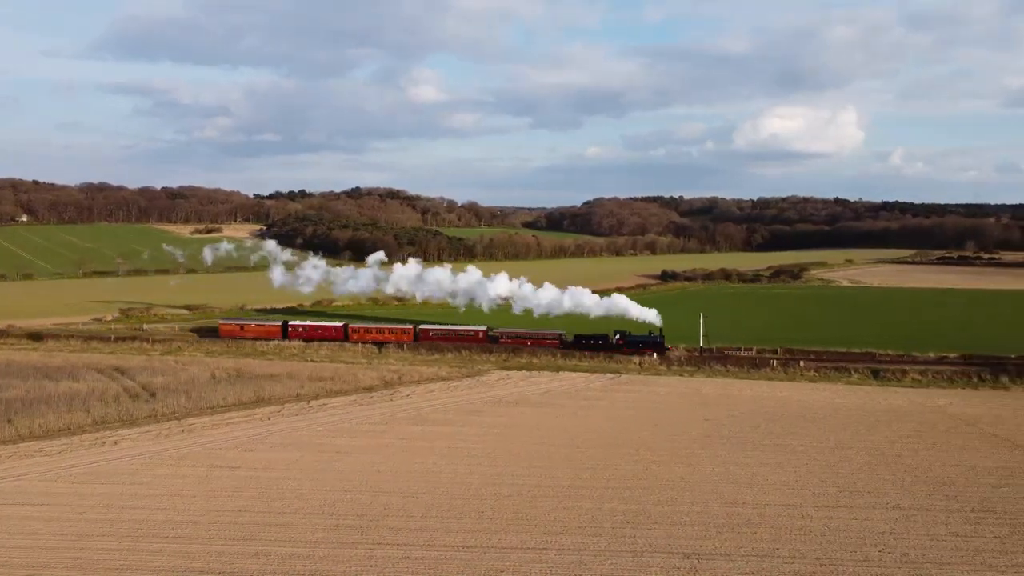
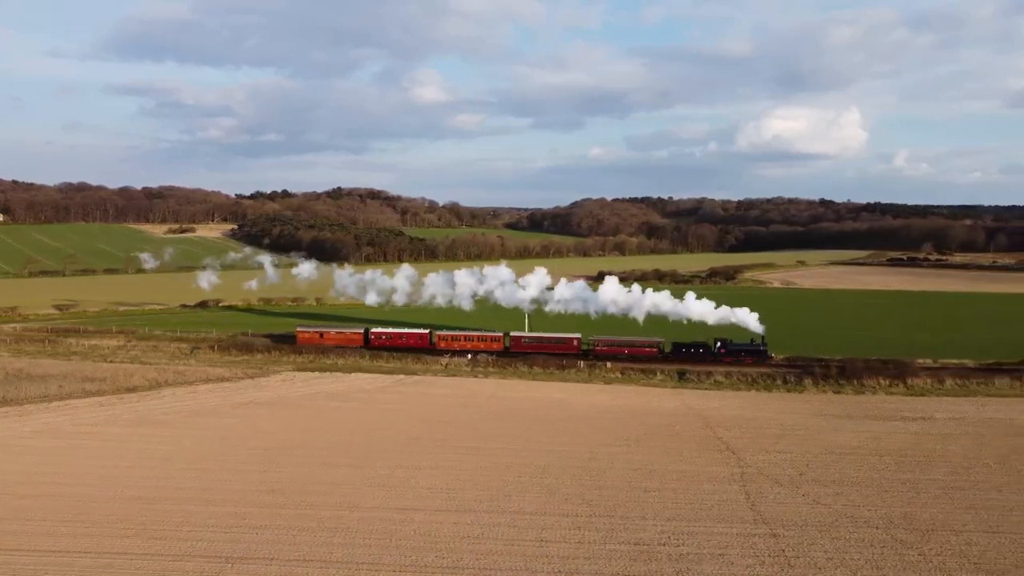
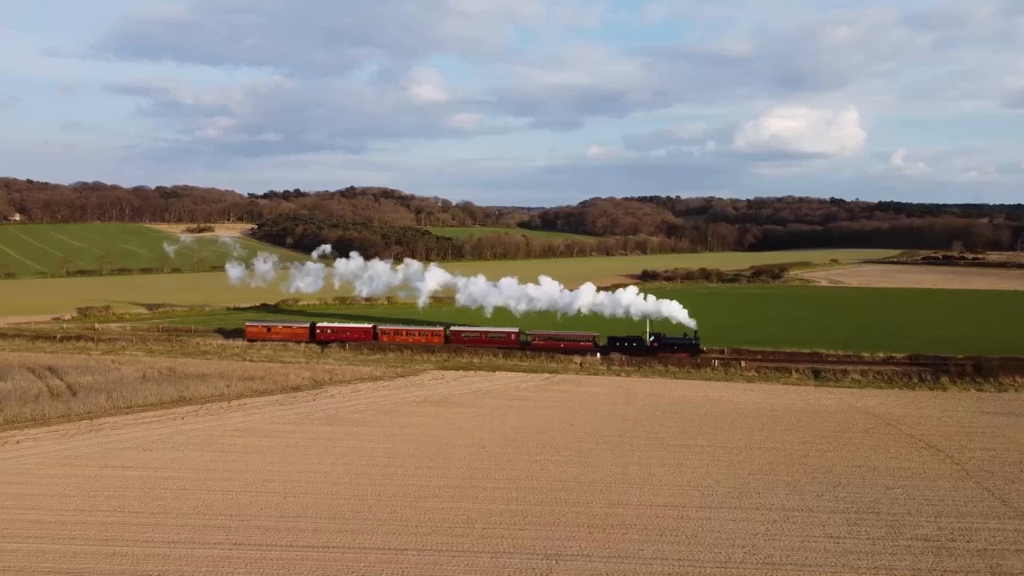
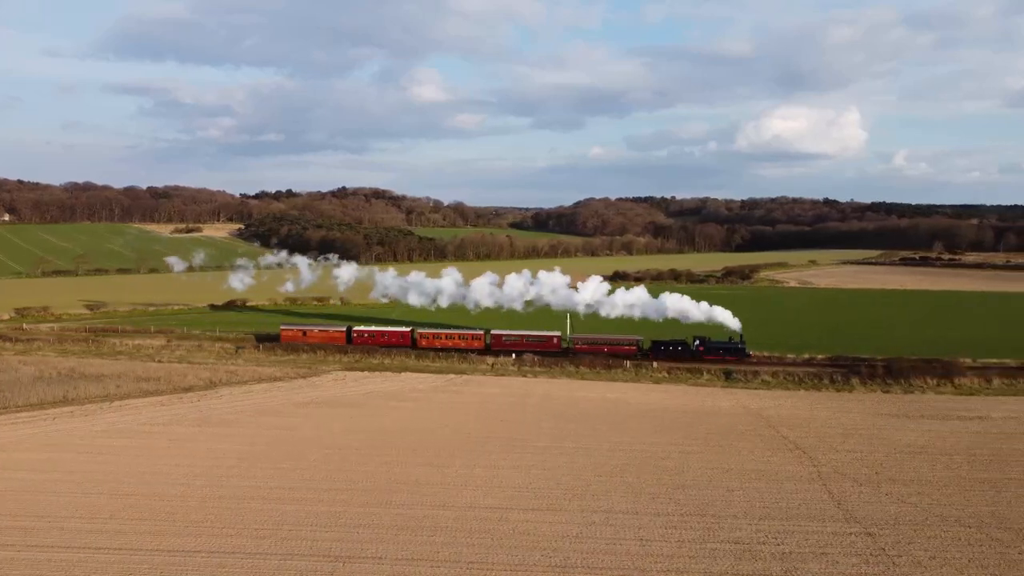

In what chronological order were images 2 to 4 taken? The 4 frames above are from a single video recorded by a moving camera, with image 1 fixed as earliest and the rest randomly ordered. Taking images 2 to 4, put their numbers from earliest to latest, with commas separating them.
3, 4, 2
